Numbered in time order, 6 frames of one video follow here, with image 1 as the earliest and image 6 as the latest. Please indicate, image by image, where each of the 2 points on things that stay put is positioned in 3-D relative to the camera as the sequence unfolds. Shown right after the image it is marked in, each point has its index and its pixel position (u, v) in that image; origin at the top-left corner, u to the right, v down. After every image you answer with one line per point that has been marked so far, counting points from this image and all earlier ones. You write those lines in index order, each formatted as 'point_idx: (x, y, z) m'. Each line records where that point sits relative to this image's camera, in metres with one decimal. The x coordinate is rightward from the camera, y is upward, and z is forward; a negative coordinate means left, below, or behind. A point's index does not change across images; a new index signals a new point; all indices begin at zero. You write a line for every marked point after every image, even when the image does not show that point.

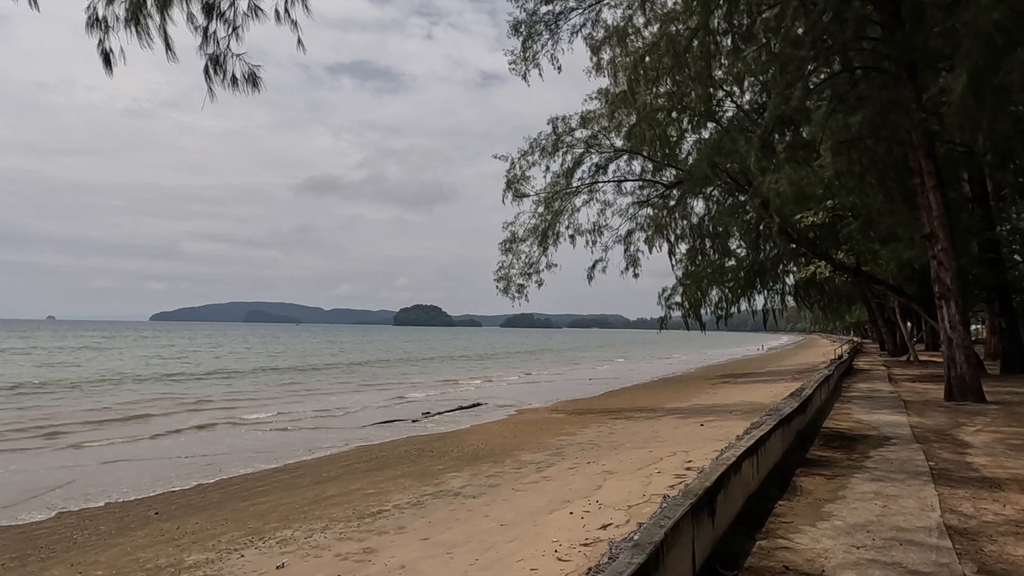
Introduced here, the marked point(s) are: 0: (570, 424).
0: (+1.3, -3.0, +14.8) m
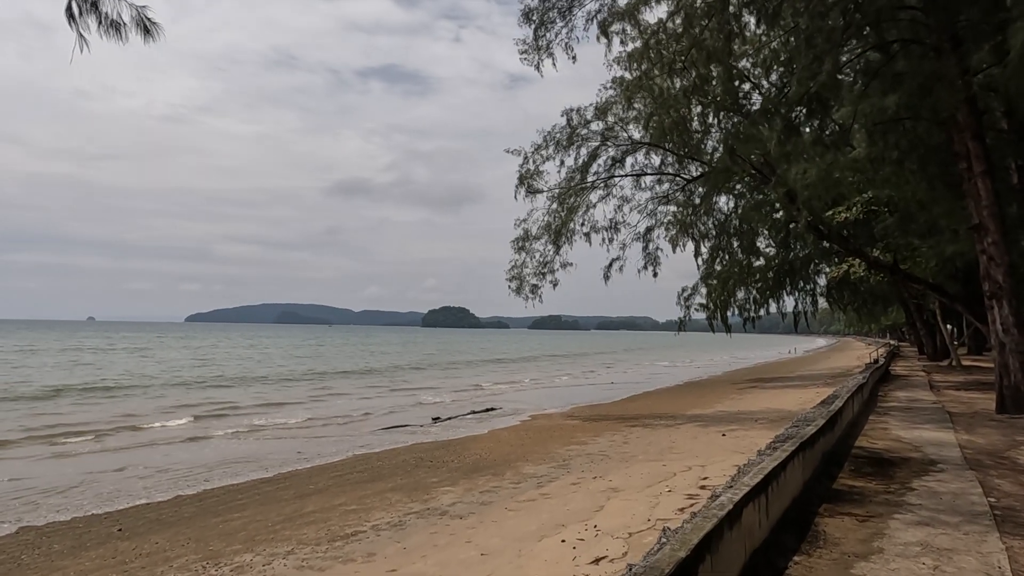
0: (+1.5, -3.0, +13.9) m
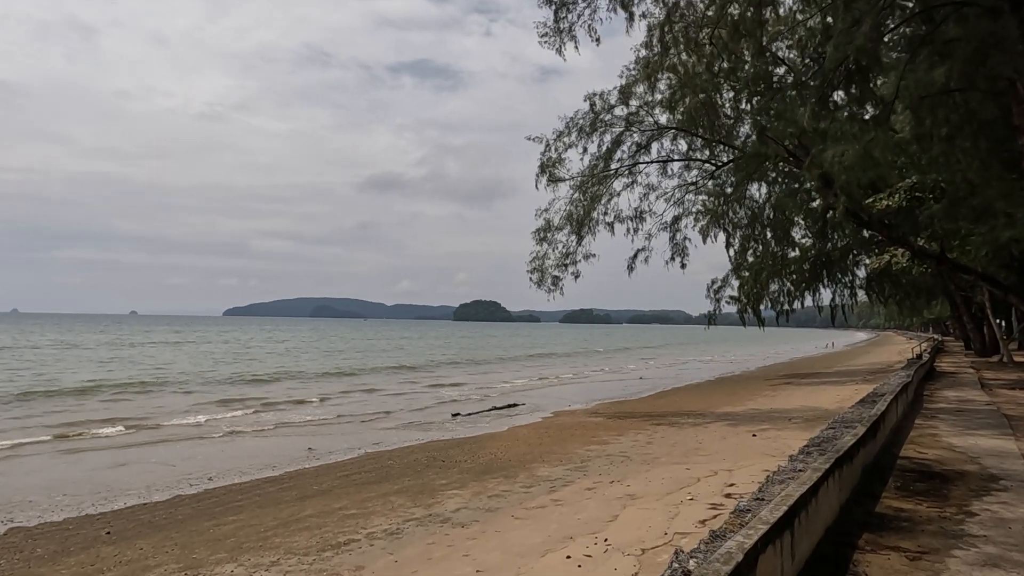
0: (+1.9, -2.8, +13.3) m
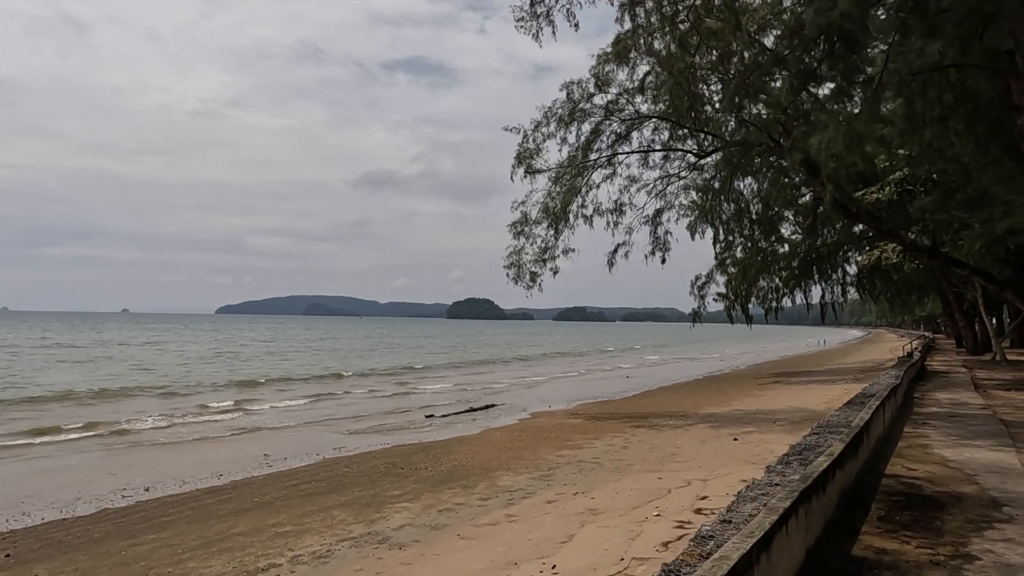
0: (+1.3, -2.8, +12.7) m
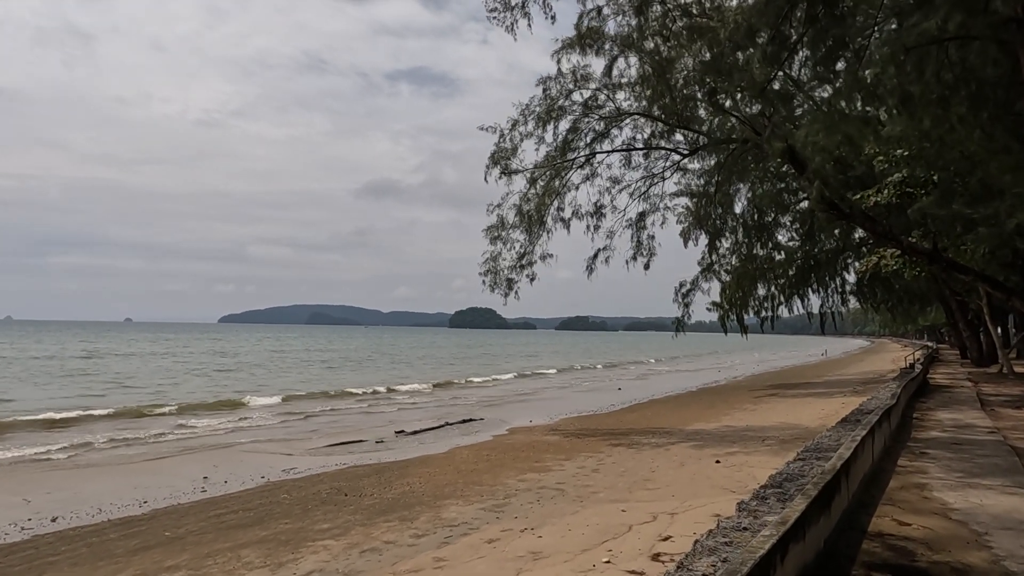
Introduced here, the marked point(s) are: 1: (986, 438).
0: (+0.7, -2.9, +11.7) m
1: (+4.4, -1.4, +6.3) m
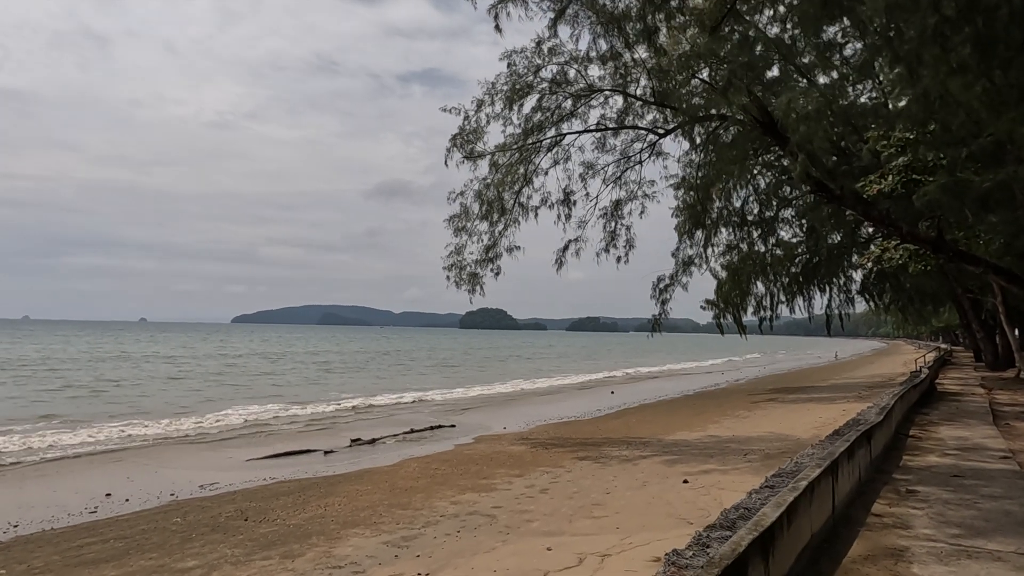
0: (0.0, -2.8, +10.5) m
1: (+3.6, -1.3, +4.9) m
